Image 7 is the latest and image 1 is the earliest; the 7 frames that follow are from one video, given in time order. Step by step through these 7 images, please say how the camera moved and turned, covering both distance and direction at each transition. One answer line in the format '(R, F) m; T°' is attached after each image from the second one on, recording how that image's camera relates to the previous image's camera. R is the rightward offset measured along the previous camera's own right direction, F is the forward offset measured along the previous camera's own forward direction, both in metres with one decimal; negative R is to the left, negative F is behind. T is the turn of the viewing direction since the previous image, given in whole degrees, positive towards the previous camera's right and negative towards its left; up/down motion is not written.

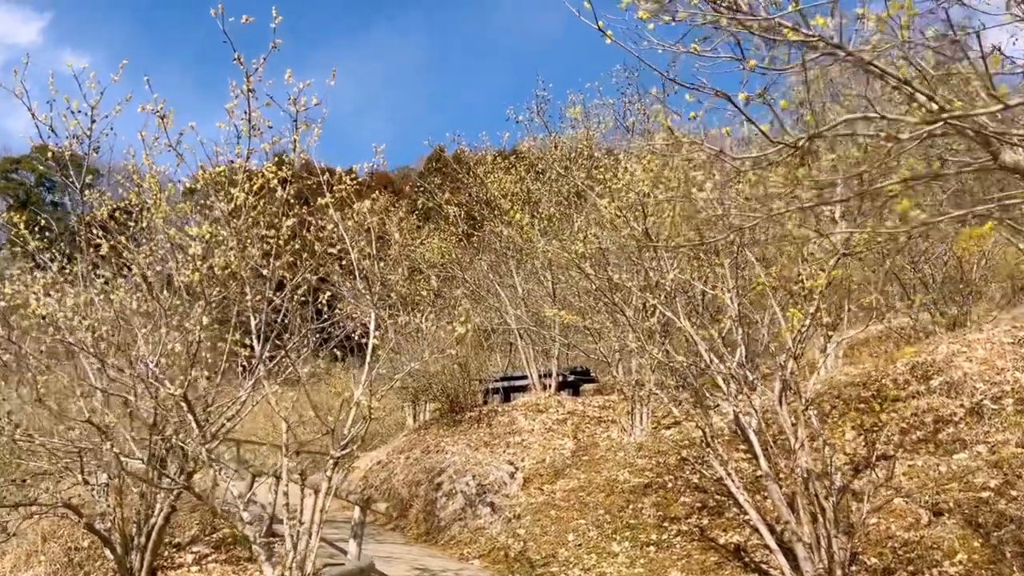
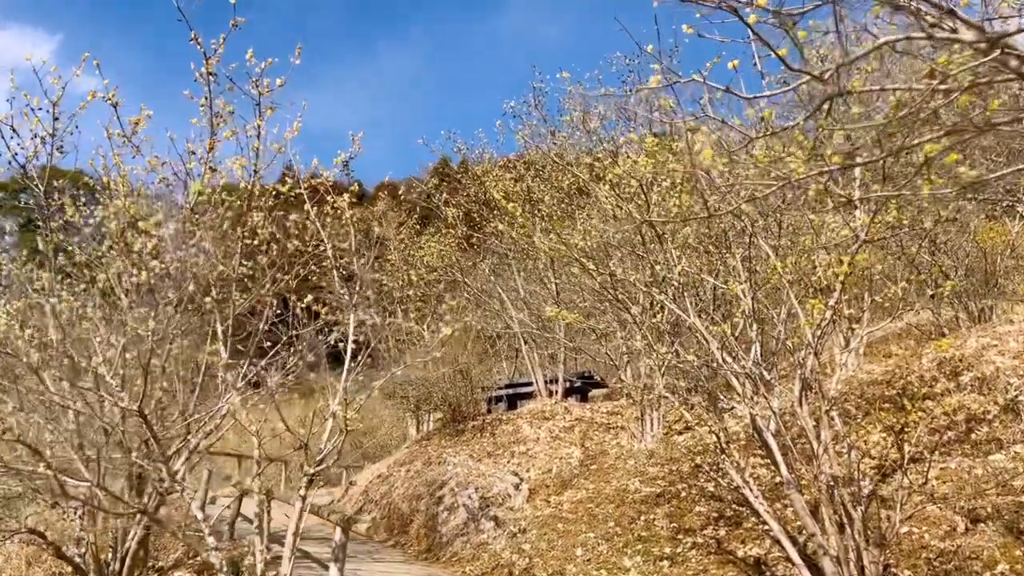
(+0.1, +0.5) m; -1°
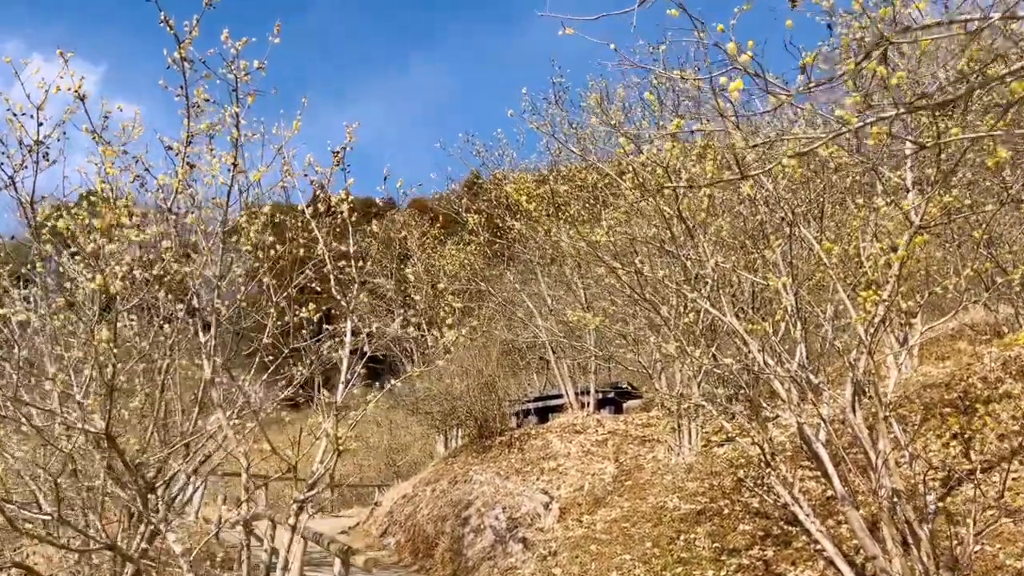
(+0.1, +0.6) m; -2°
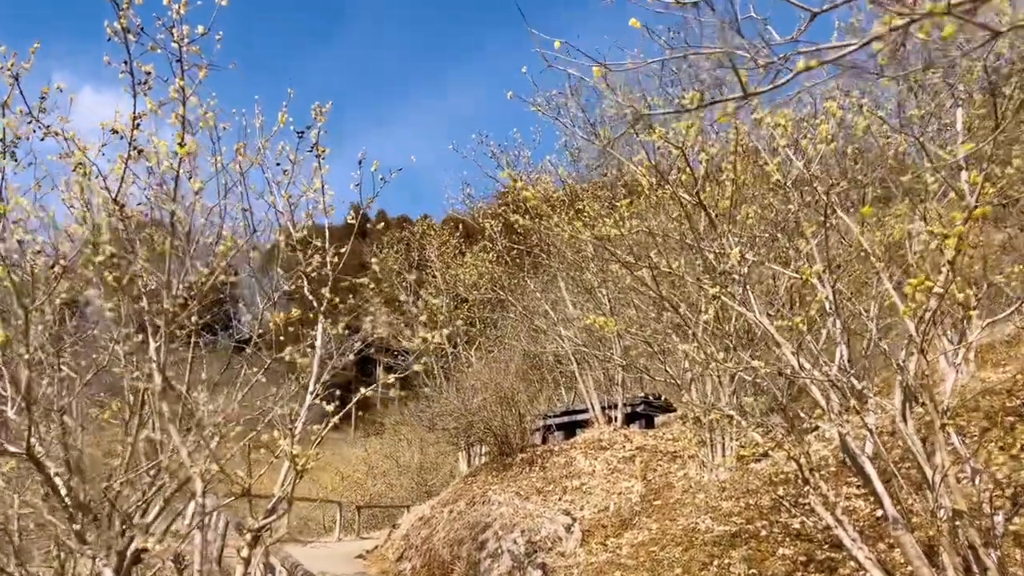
(+0.2, +0.6) m; -3°
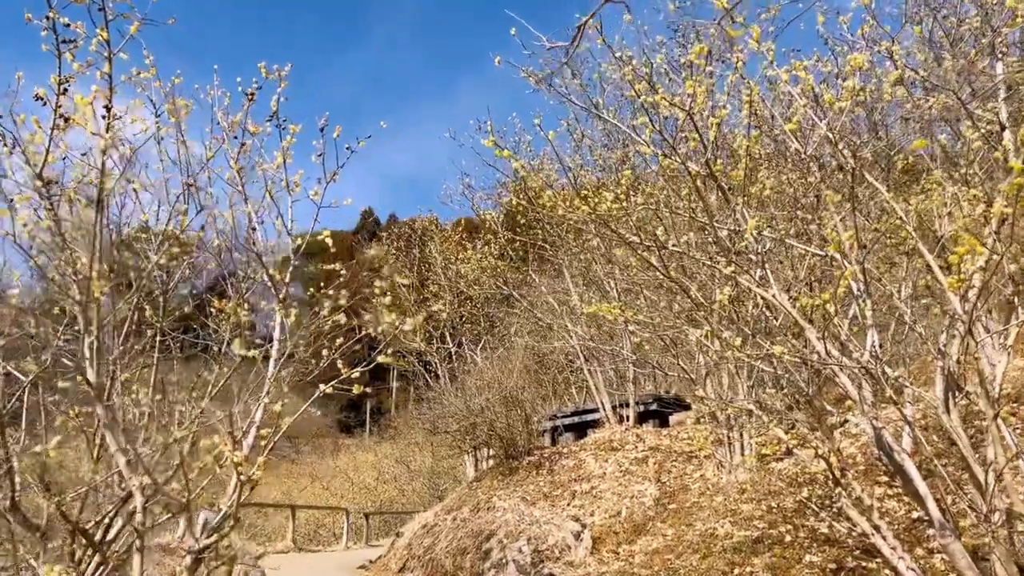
(+0.1, +0.5) m; -1°
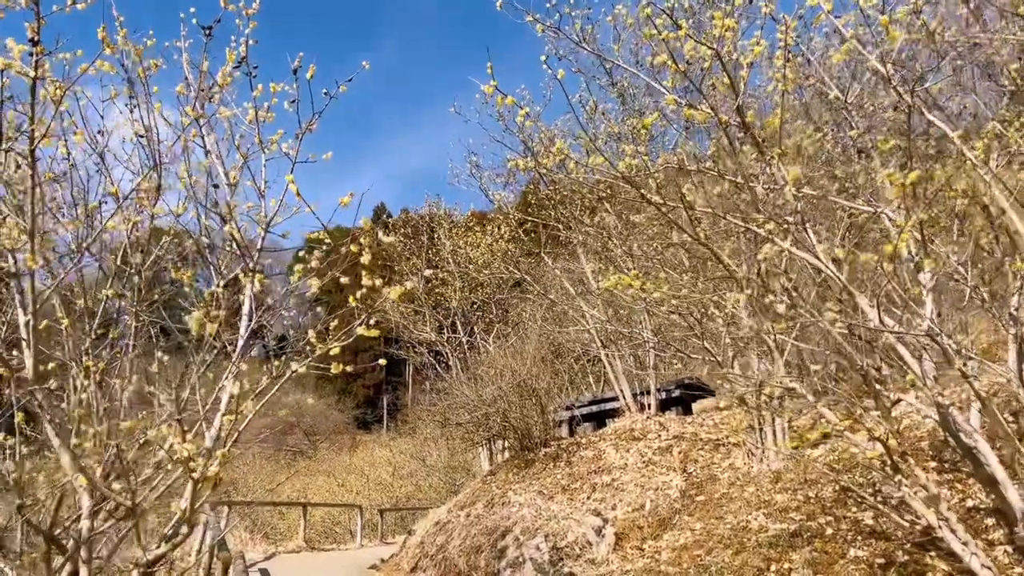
(0.0, +0.5) m; -1°
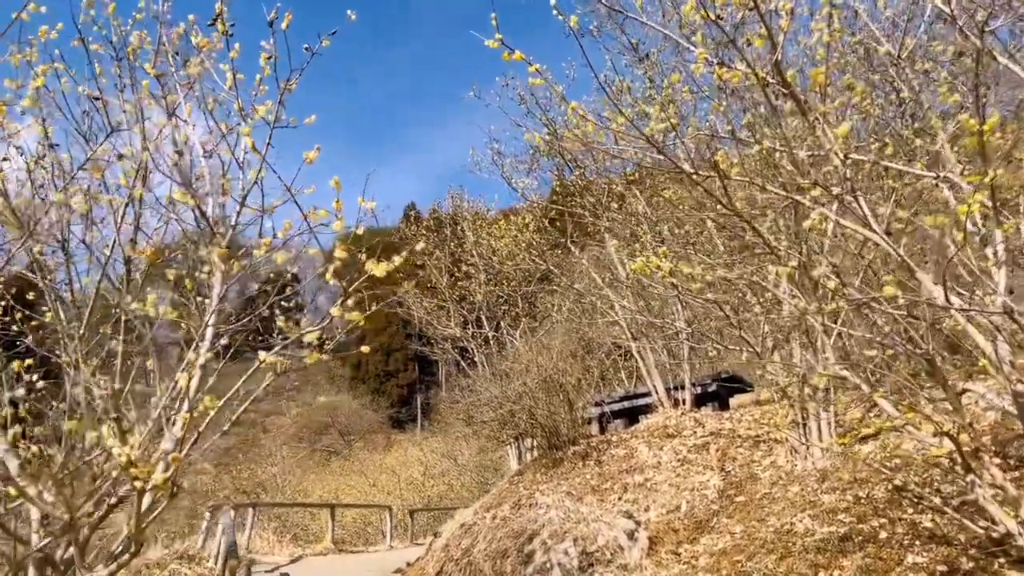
(+0.1, +0.4) m; -2°
